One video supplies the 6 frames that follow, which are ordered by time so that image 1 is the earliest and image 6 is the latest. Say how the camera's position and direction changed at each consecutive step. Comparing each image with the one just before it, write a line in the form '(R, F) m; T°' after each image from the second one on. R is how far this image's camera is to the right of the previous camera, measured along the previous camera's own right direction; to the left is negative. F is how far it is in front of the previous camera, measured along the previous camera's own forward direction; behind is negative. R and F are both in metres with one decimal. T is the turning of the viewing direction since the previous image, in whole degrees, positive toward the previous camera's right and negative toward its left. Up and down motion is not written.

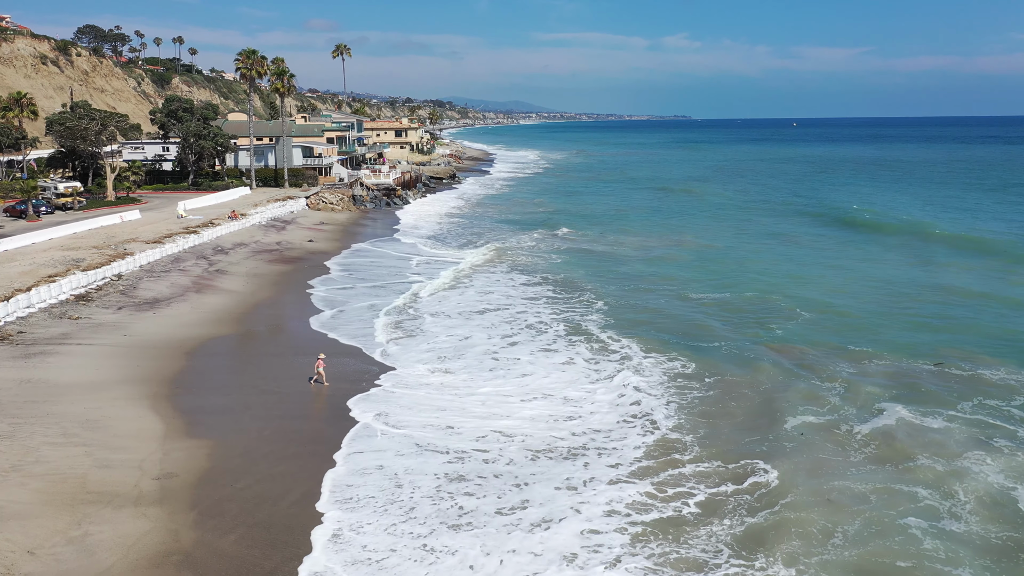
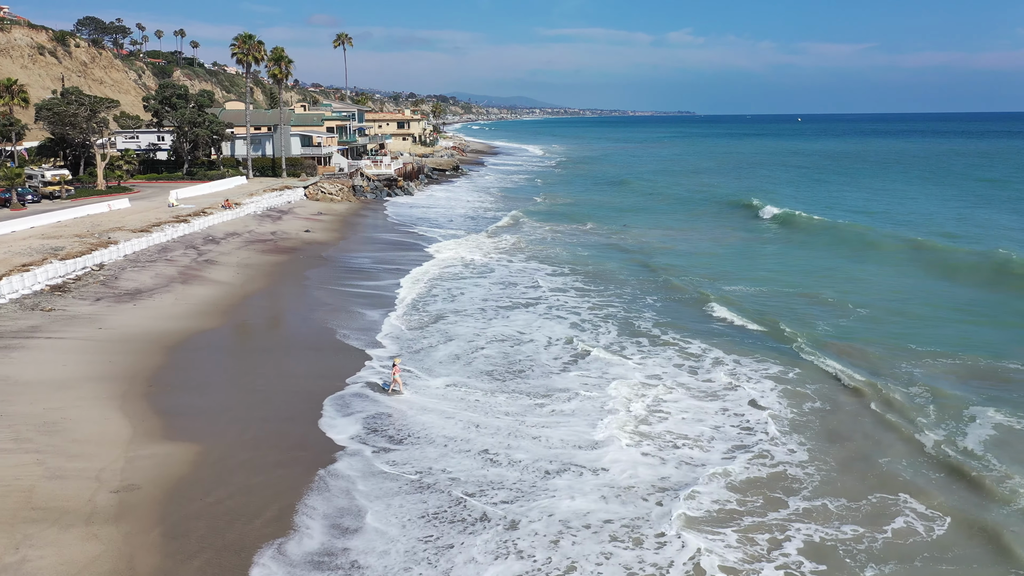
(-0.1, +1.7) m; 0°
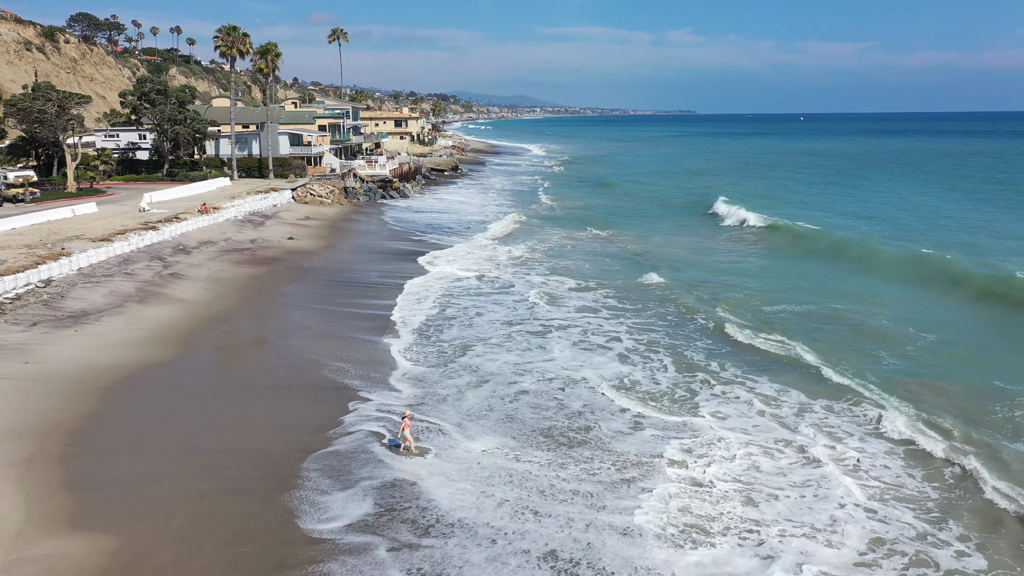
(-0.1, +3.1) m; 0°
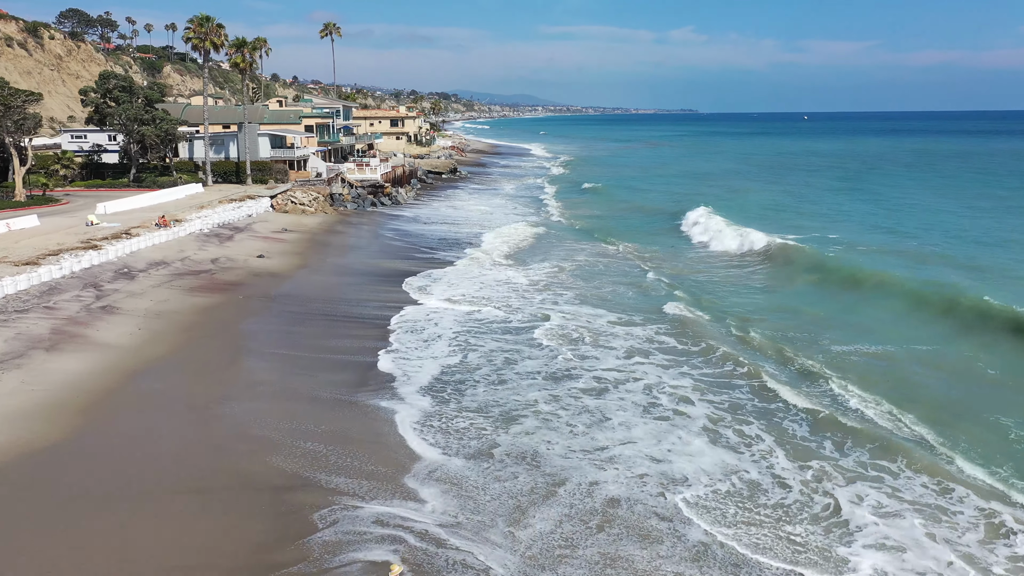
(-0.1, +4.3) m; 0°
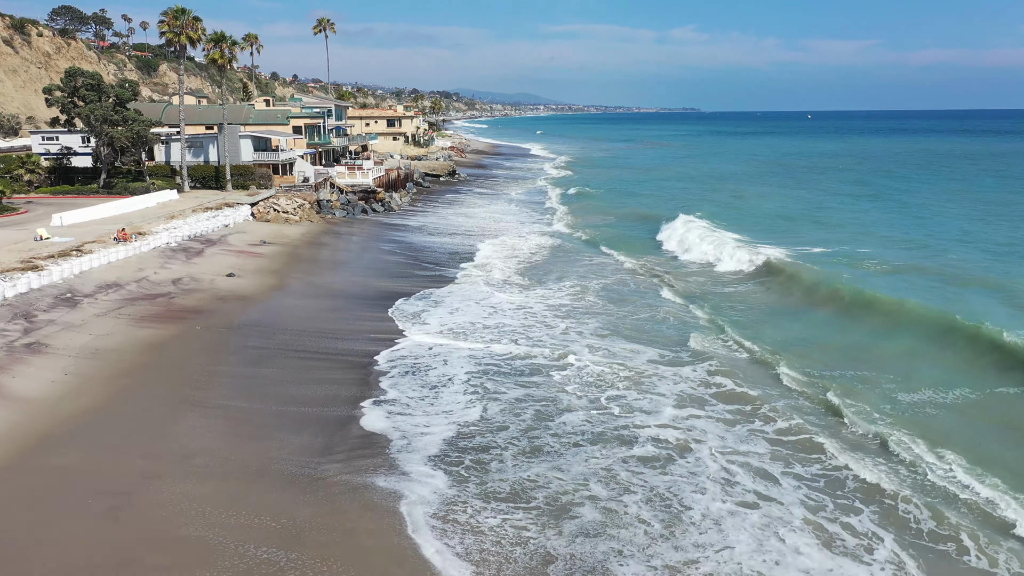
(0.0, +3.2) m; 0°
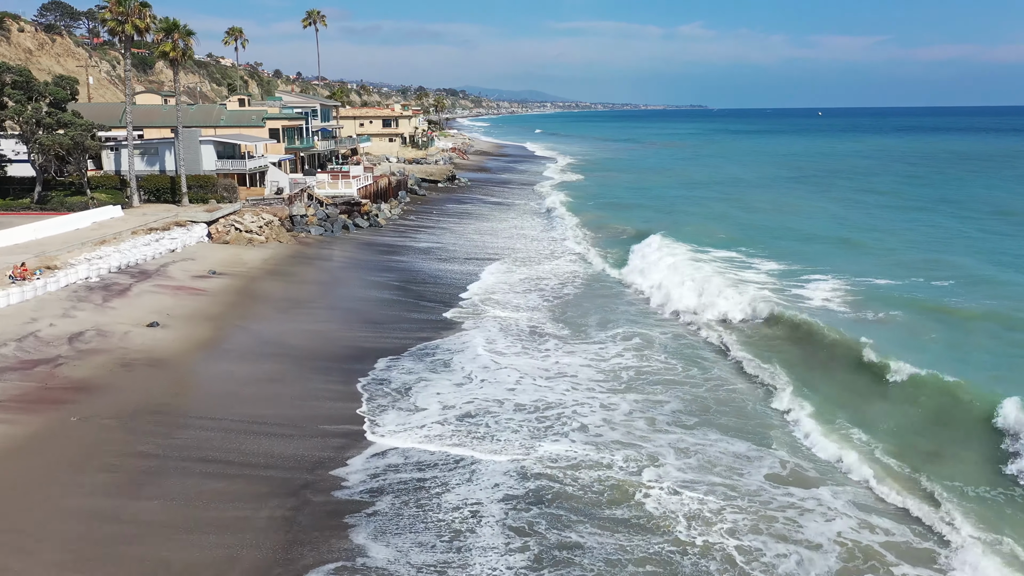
(+0.1, +5.7) m; 0°
